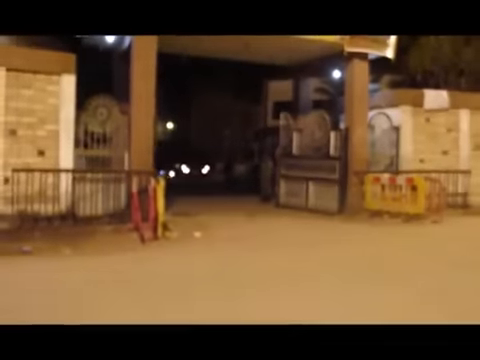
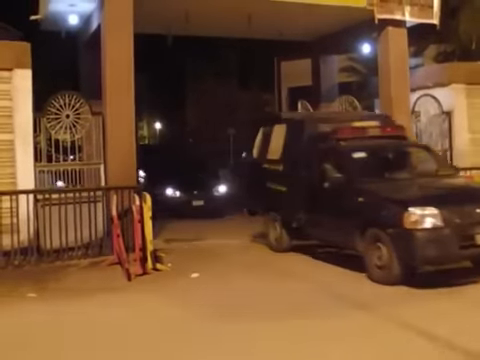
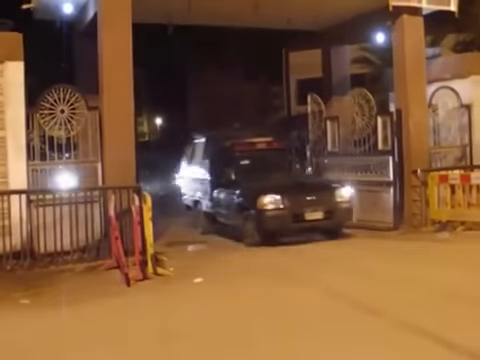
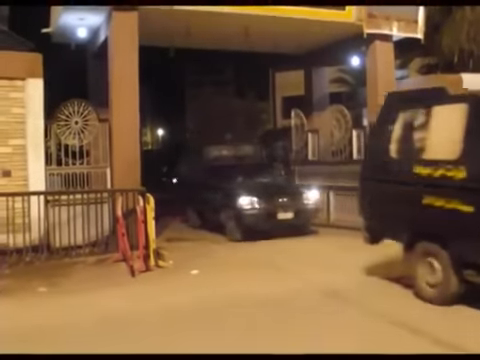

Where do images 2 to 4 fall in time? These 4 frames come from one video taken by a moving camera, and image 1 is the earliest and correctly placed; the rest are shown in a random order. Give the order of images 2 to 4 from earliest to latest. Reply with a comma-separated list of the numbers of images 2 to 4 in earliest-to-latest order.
3, 2, 4
